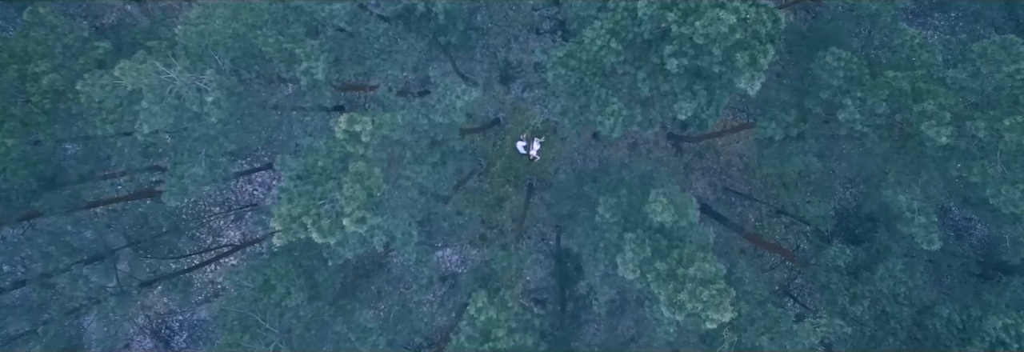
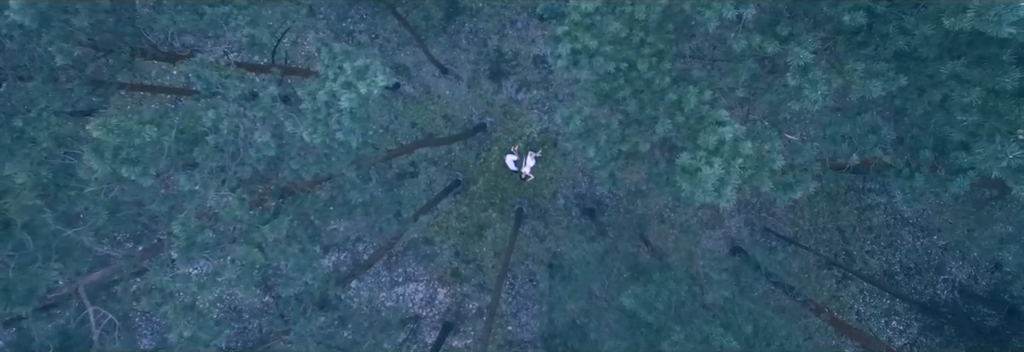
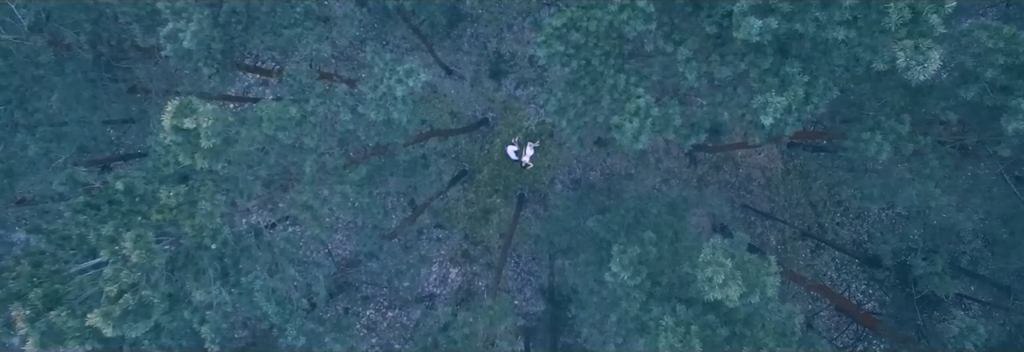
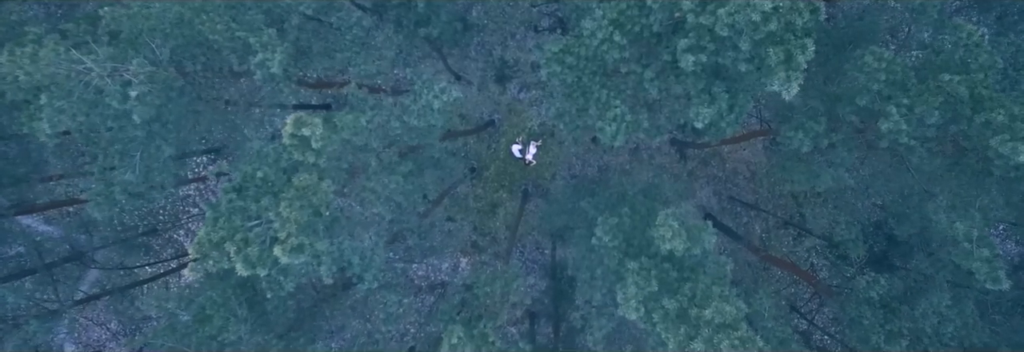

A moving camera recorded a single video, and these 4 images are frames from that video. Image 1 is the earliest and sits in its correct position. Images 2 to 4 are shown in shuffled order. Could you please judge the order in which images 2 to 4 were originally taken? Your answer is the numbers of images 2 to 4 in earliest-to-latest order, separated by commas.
4, 3, 2
